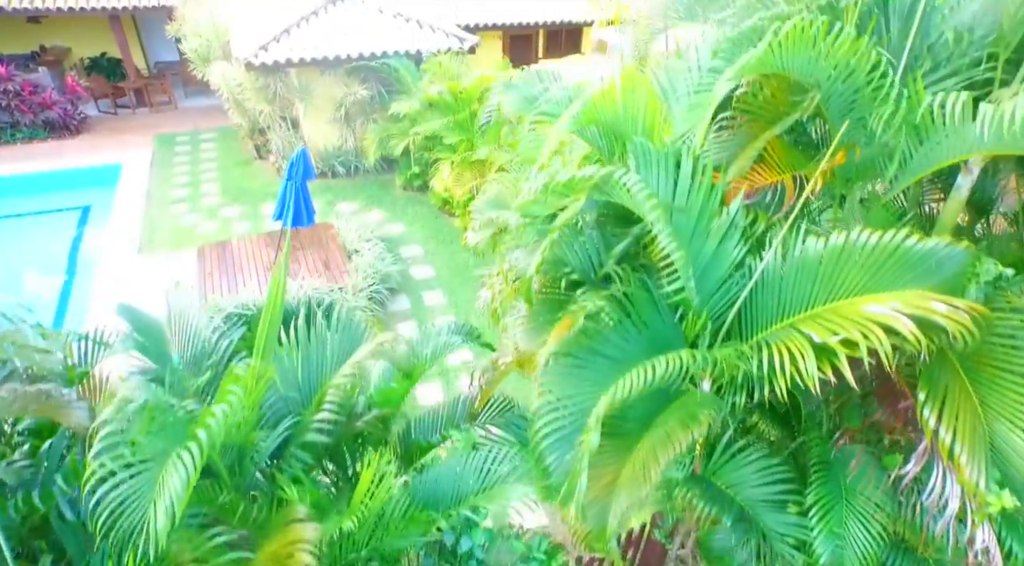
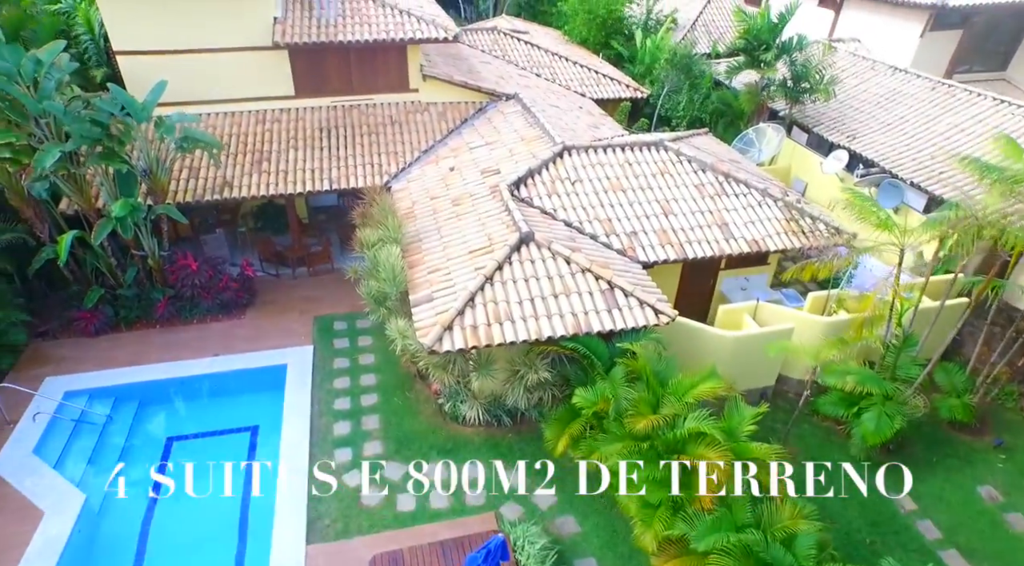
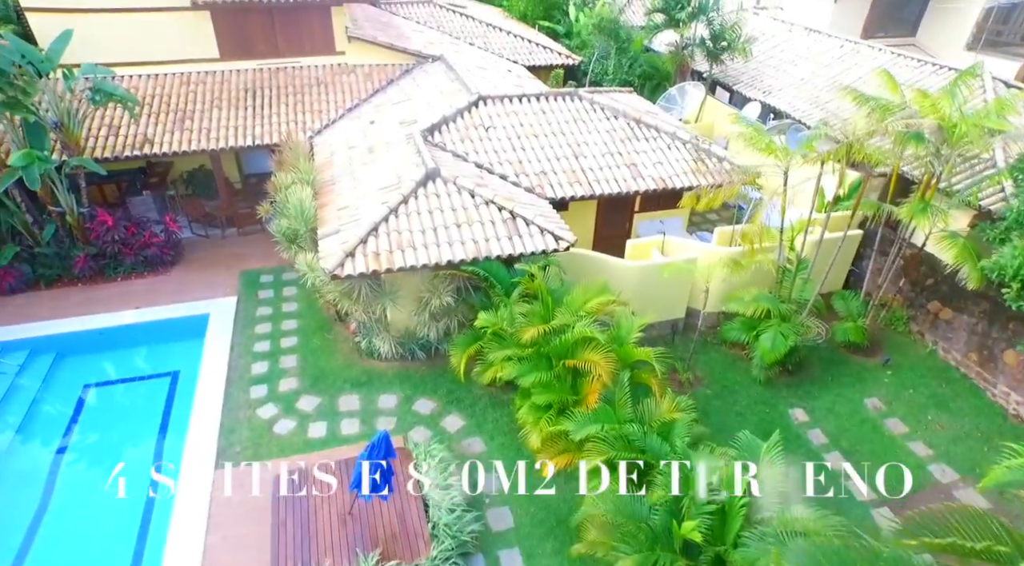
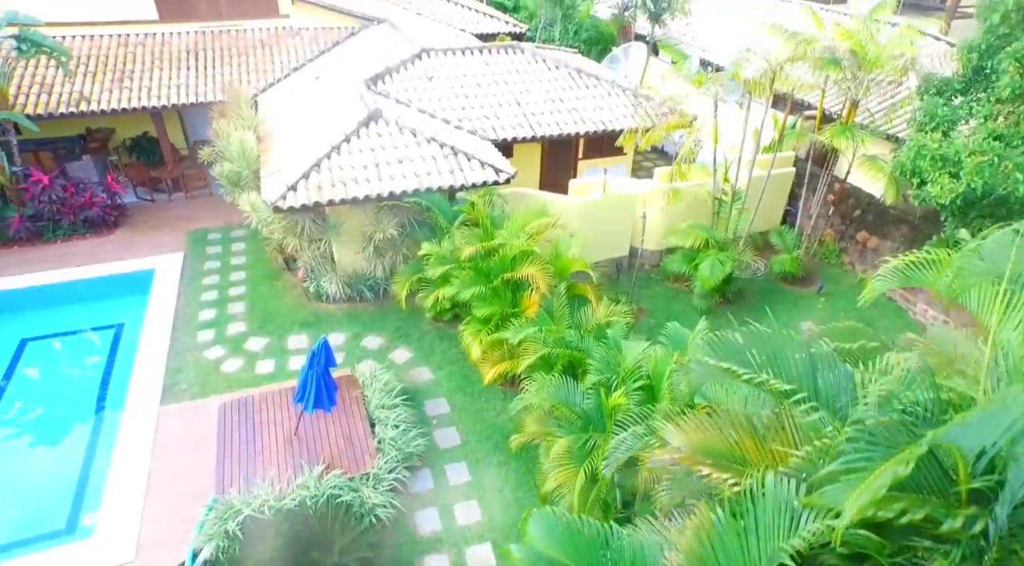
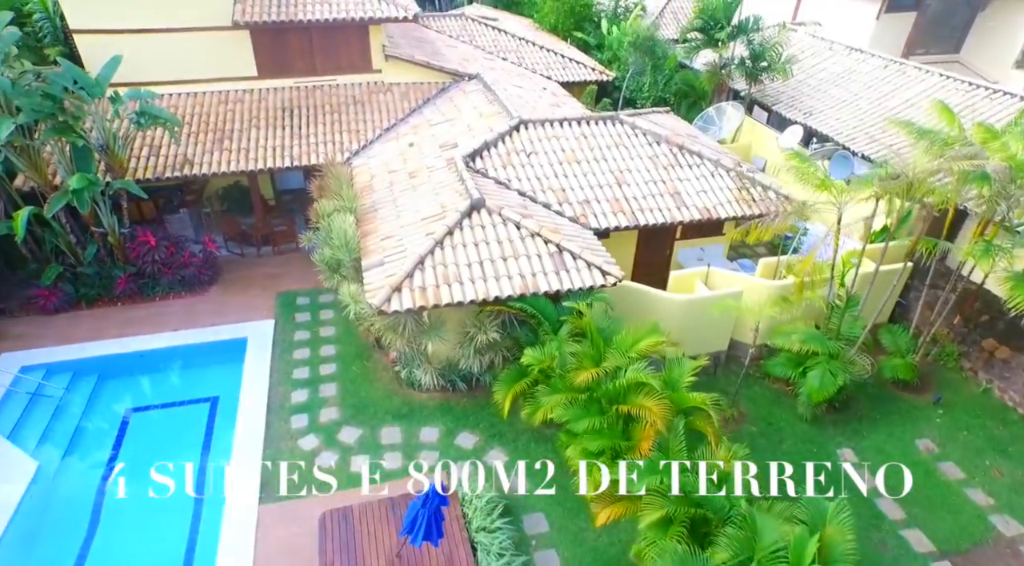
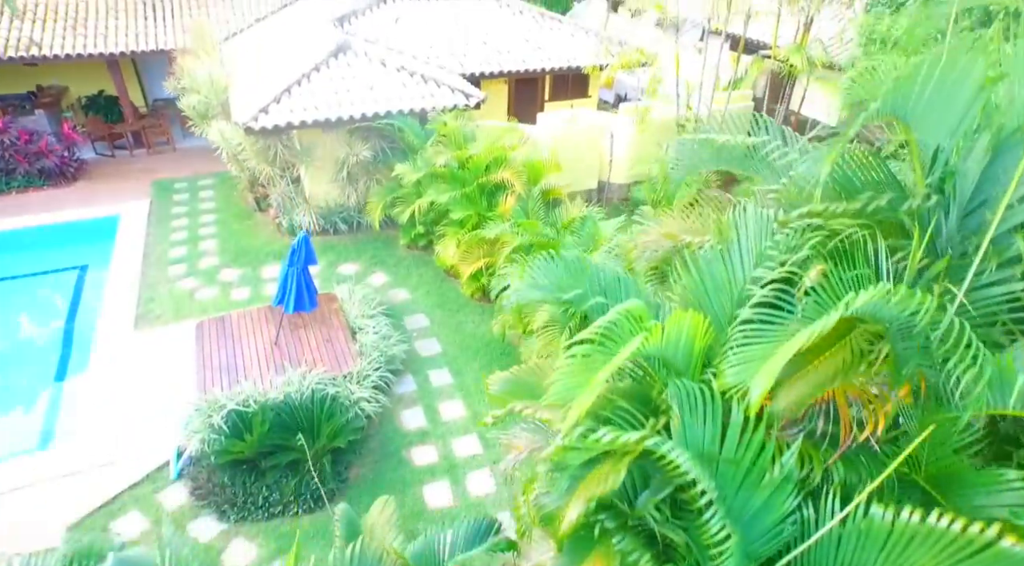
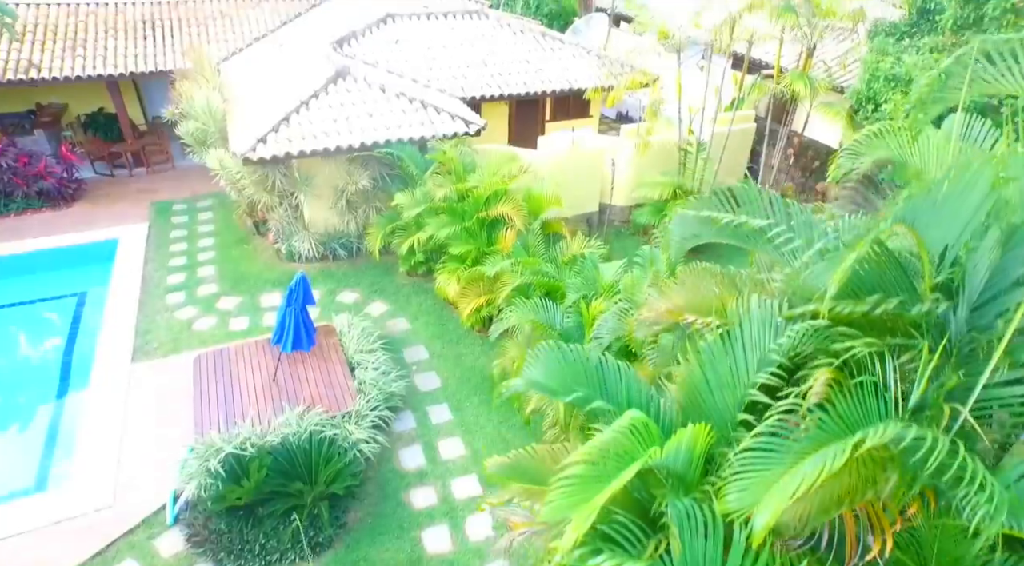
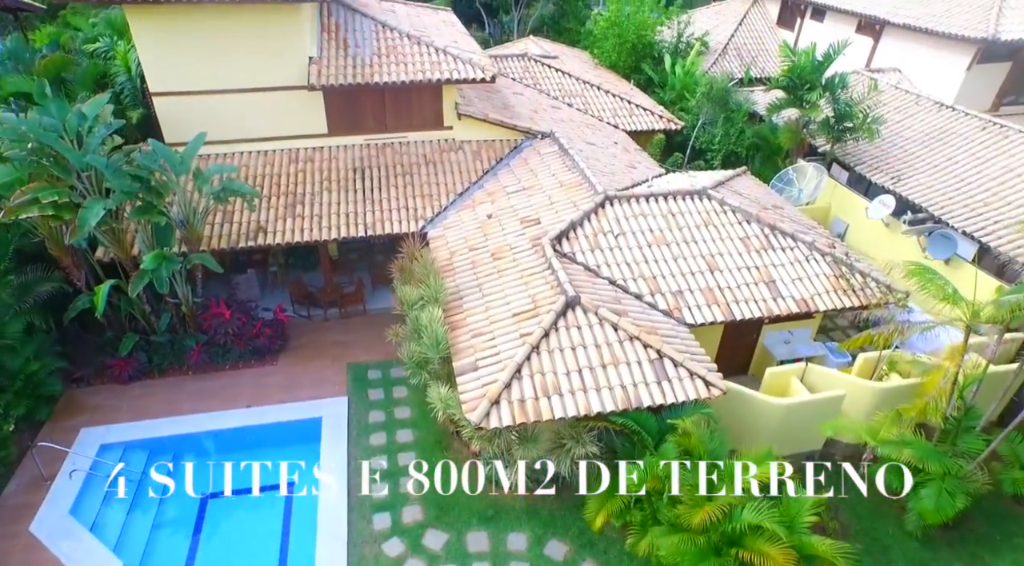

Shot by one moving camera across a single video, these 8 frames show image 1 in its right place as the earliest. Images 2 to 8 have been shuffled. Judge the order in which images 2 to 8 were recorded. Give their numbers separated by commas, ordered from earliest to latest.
6, 7, 4, 3, 5, 2, 8
